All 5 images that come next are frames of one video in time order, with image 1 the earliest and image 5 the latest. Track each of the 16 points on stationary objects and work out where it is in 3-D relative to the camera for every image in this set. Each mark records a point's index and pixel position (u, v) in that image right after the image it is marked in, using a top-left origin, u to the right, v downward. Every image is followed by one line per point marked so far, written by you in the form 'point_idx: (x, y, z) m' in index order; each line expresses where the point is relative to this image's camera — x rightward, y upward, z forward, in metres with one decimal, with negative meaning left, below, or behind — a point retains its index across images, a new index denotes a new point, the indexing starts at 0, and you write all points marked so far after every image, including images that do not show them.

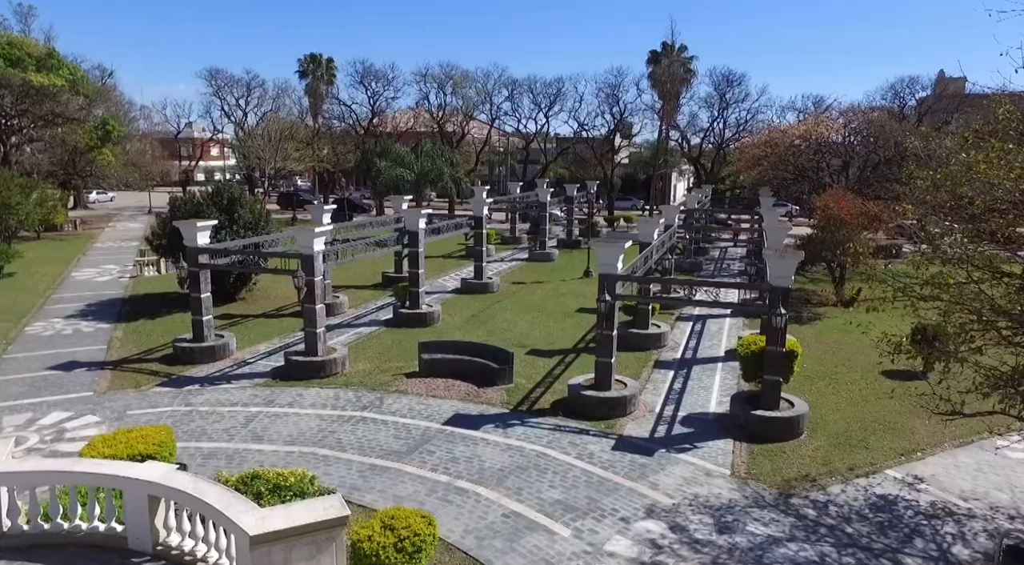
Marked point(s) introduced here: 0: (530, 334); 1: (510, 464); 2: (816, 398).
0: (+0.4, -1.3, +18.1) m
1: (0.0, -2.5, +10.3) m
2: (+5.4, -2.1, +13.2) m
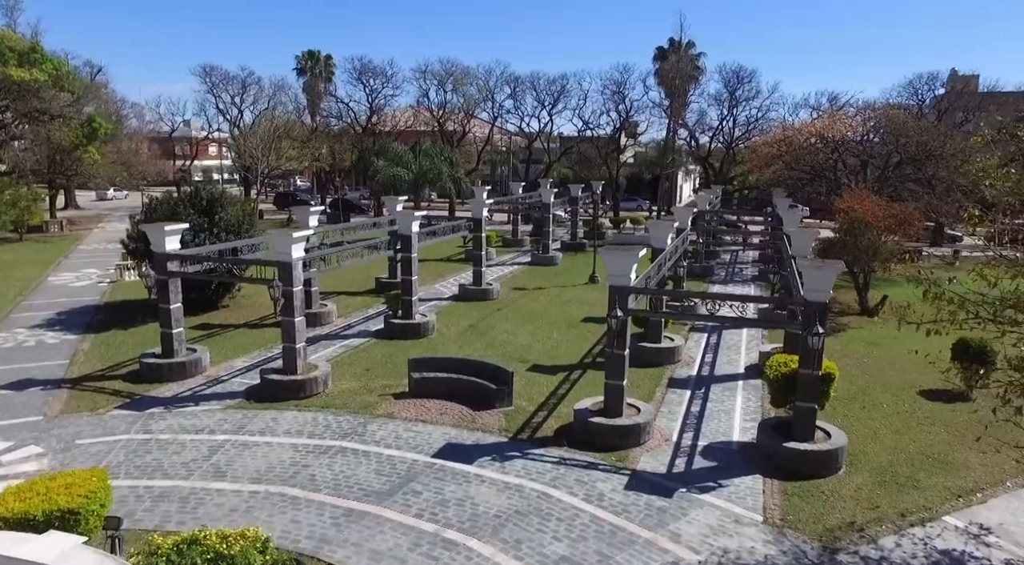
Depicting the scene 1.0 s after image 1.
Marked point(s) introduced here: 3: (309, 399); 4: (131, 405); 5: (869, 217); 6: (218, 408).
0: (+0.5, -1.4, +16.7) m
1: (0.0, -2.7, +8.9) m
2: (+5.4, -2.3, +11.8) m
3: (-3.6, -2.0, +12.9) m
4: (-6.3, -2.0, +12.2) m
5: (+9.4, +1.7, +19.3) m
6: (-4.9, -2.1, +12.2) m
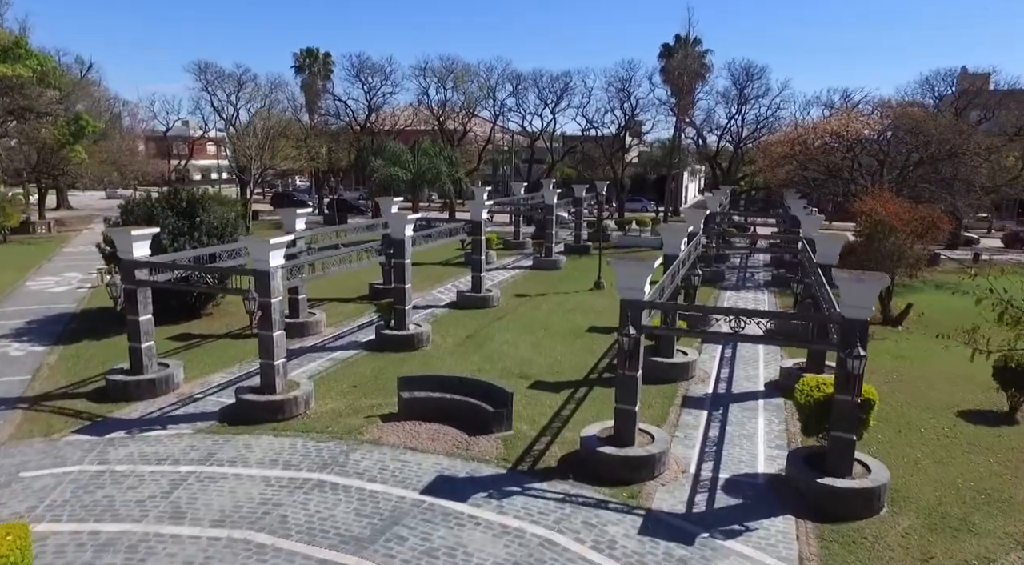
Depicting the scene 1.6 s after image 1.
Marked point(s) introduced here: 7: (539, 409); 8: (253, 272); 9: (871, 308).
0: (+0.5, -1.6, +15.5) m
1: (-0.1, -2.9, +7.7) m
2: (+5.4, -2.5, +10.6) m
3: (-3.6, -2.2, +11.7) m
4: (-6.3, -2.2, +11.1) m
5: (+9.4, +1.5, +18.1) m
6: (-4.9, -2.2, +11.0) m
7: (+0.5, -2.1, +12.4) m
8: (-4.1, +0.2, +11.7) m
9: (+4.3, -0.3, +8.8) m
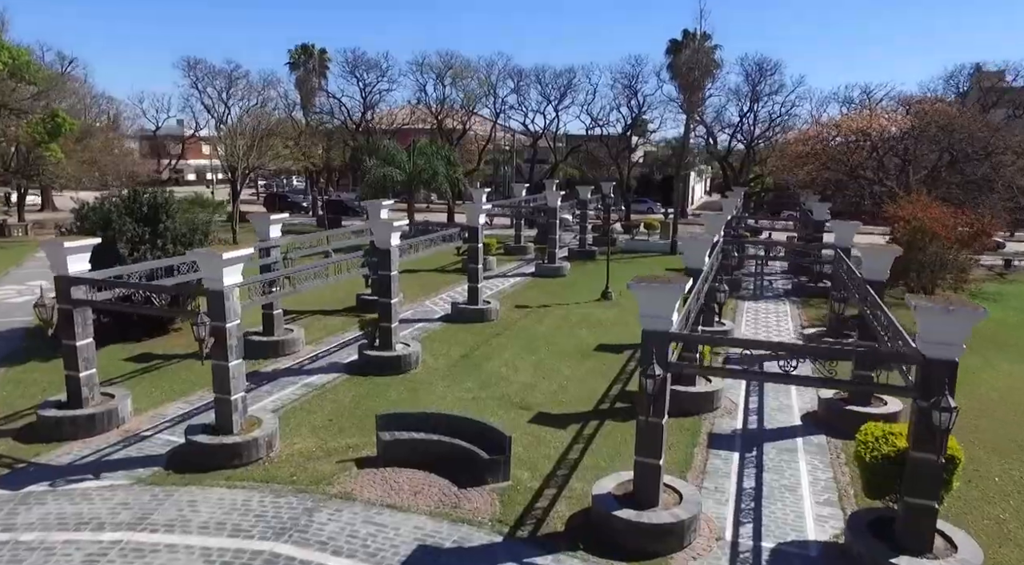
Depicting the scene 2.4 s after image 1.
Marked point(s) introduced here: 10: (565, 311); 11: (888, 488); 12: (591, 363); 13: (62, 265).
0: (+0.5, -1.9, +13.7) m
1: (-0.1, -3.2, +5.9) m
2: (+5.4, -2.7, +8.8) m
3: (-3.6, -2.5, +9.9) m
4: (-6.4, -2.5, +9.3) m
5: (+9.4, +1.2, +16.3) m
6: (-4.9, -2.5, +9.3) m
7: (+0.4, -2.4, +10.6) m
8: (-4.1, -0.1, +9.9) m
9: (+4.3, -0.6, +7.0) m
10: (+1.4, -0.8, +19.8) m
11: (+4.0, -2.2, +7.8) m
12: (+1.6, -1.7, +15.2) m
13: (-6.5, +0.3, +10.6) m
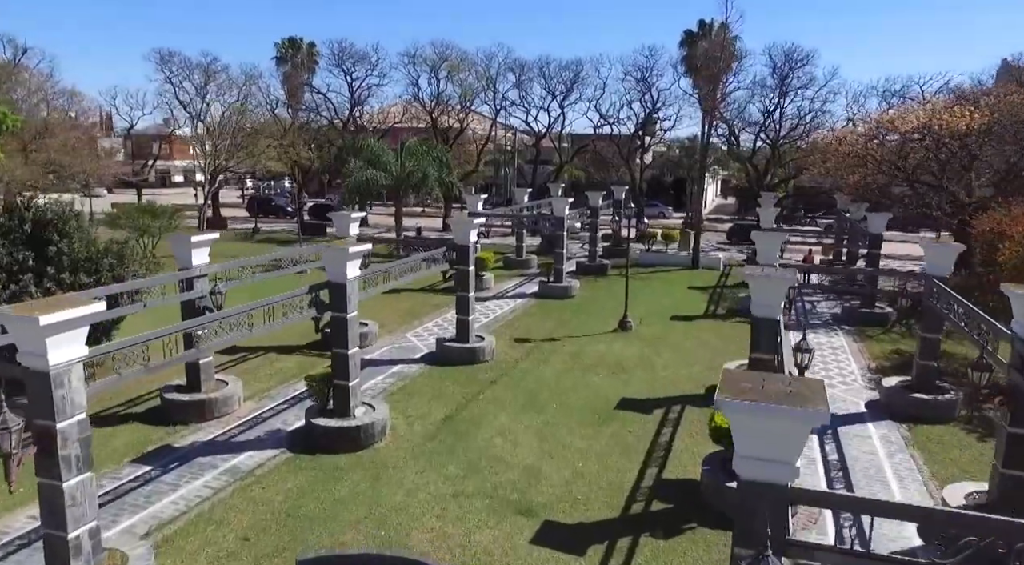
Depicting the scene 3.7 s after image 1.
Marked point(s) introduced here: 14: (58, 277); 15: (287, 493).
0: (+0.4, -2.6, +10.1) m
1: (-0.2, -3.8, +2.3) m
2: (+5.3, -3.4, +5.1) m
3: (-3.6, -3.1, +6.3) m
4: (-6.4, -3.1, +5.7) m
5: (+9.4, +0.6, +12.7) m
6: (-5.0, -3.2, +5.7) m
7: (+0.4, -3.1, +7.0) m
8: (-4.2, -0.8, +6.3) m
9: (+4.2, -1.3, +3.4) m
10: (+1.4, -1.4, +16.2) m
11: (+3.9, -2.8, +4.2) m
12: (+1.6, -2.3, +11.6) m
13: (-6.5, -0.4, +7.0) m
14: (-7.2, +0.1, +11.6) m
15: (-2.8, -2.6, +9.2) m
